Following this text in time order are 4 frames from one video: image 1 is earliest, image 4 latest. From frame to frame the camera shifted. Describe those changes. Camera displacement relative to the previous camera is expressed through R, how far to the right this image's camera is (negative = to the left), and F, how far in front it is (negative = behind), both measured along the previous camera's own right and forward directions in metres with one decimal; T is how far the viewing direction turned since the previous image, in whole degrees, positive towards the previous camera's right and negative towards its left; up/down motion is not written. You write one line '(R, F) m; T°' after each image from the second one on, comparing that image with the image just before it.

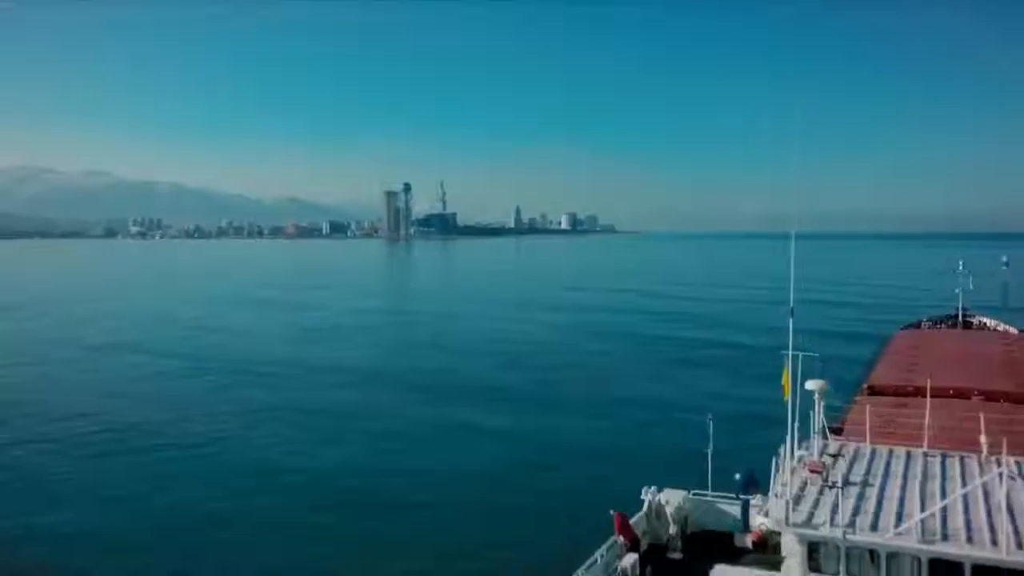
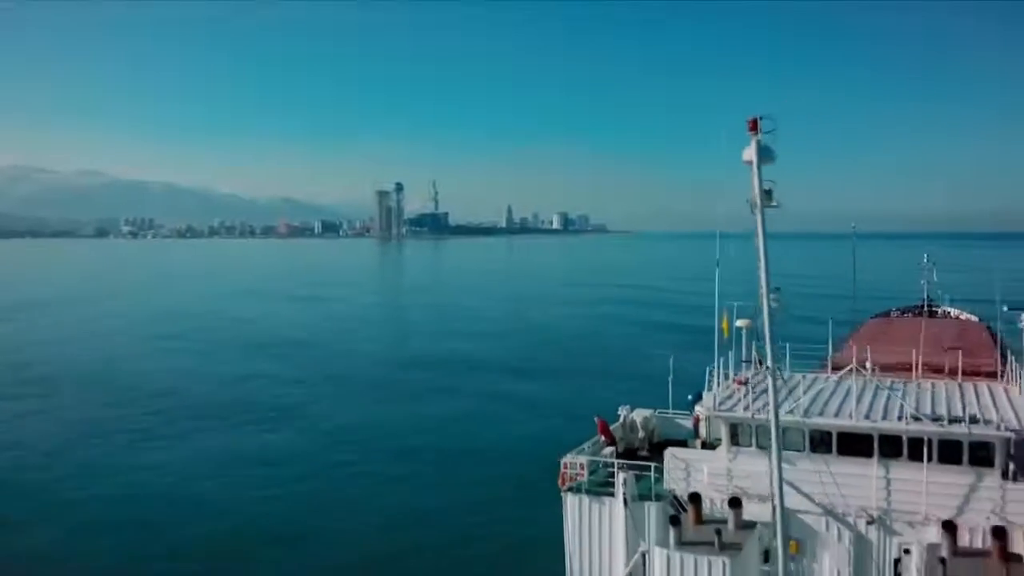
(-0.4, -4.4) m; +1°
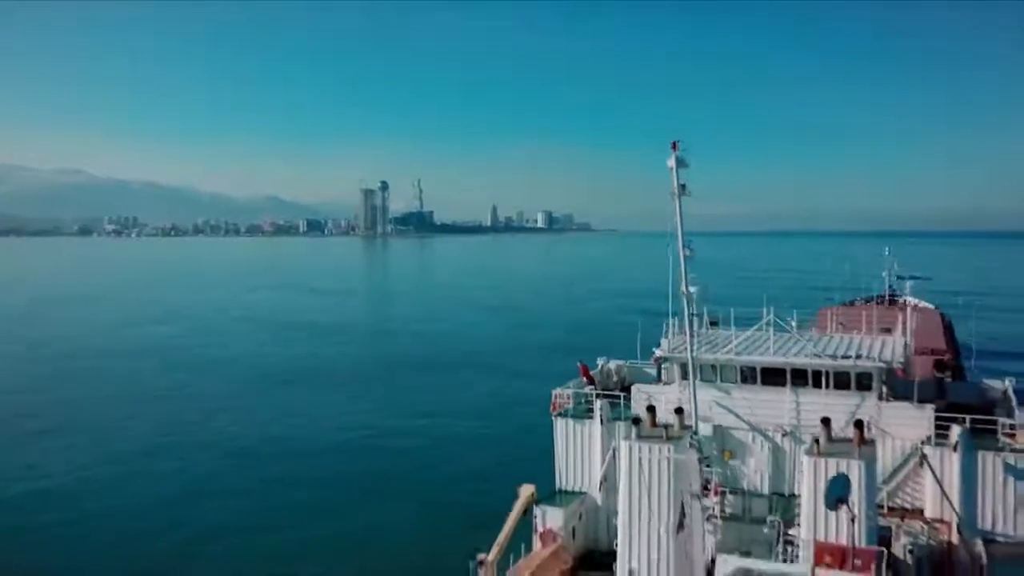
(-0.4, -4.4) m; +1°
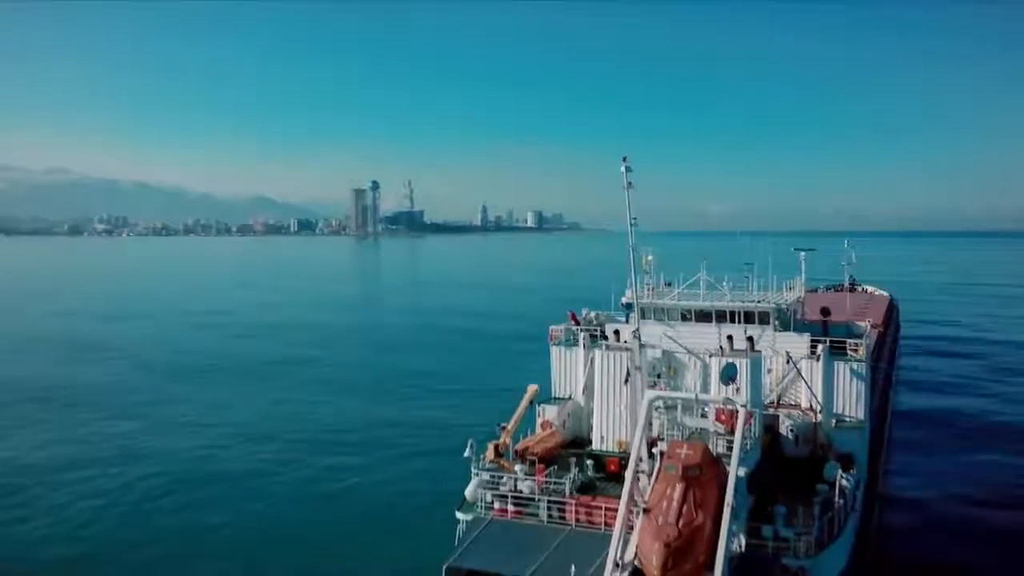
(-0.6, -7.8) m; +1°
